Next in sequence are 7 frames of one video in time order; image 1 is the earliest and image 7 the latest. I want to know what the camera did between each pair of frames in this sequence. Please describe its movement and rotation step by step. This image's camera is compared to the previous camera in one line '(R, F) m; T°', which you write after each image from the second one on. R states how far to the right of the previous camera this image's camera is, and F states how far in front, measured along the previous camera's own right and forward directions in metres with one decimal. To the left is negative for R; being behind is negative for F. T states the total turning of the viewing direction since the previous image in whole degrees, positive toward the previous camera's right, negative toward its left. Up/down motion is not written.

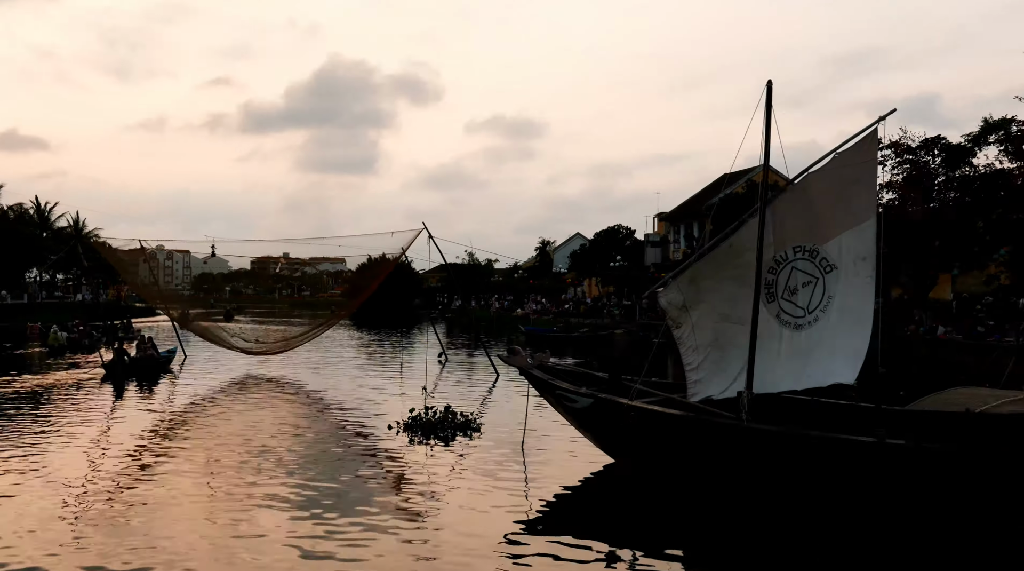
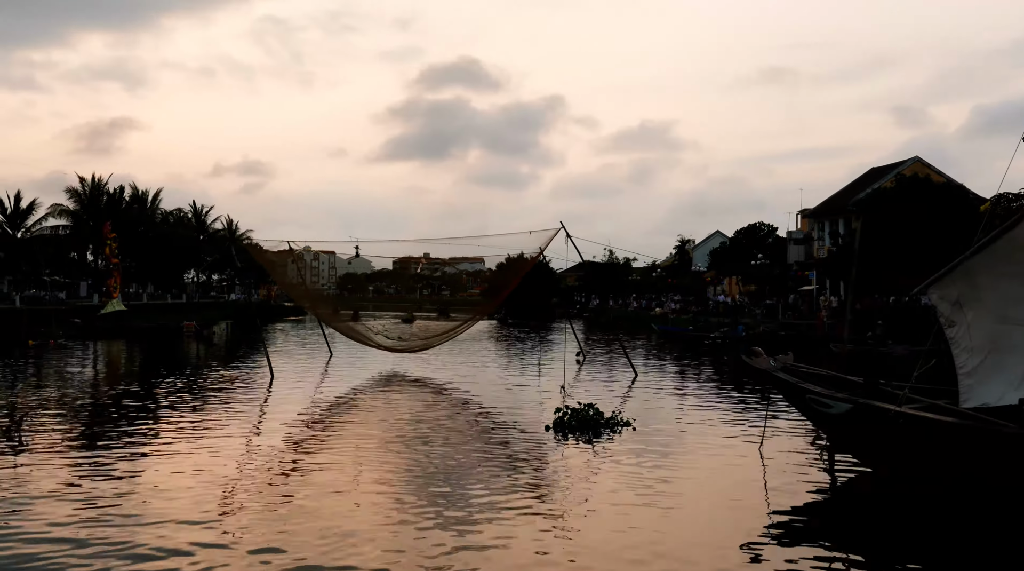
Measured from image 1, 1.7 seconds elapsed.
(-0.9, +2.7) m; -7°
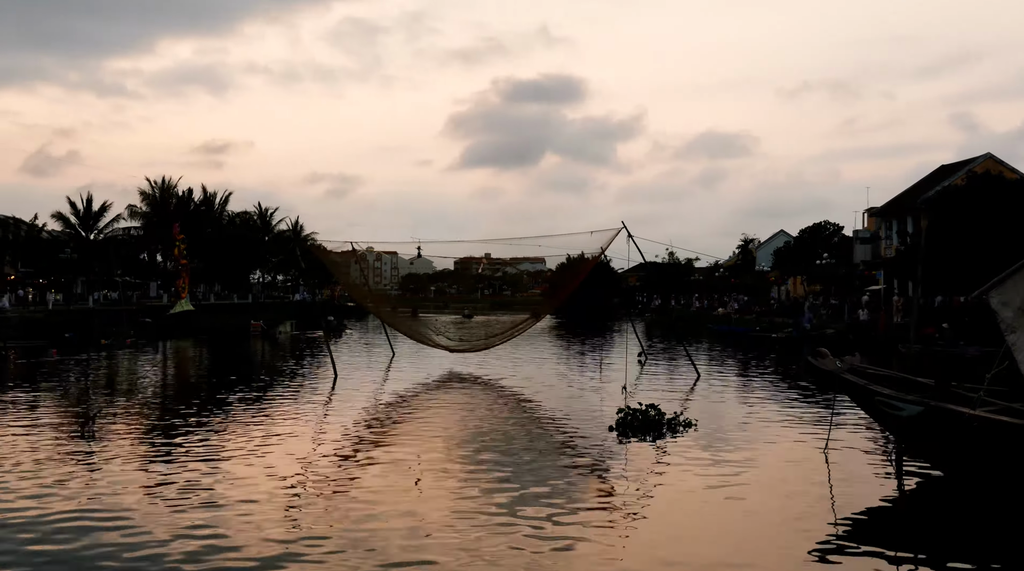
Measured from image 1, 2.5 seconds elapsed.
(0.0, +0.1) m; -3°
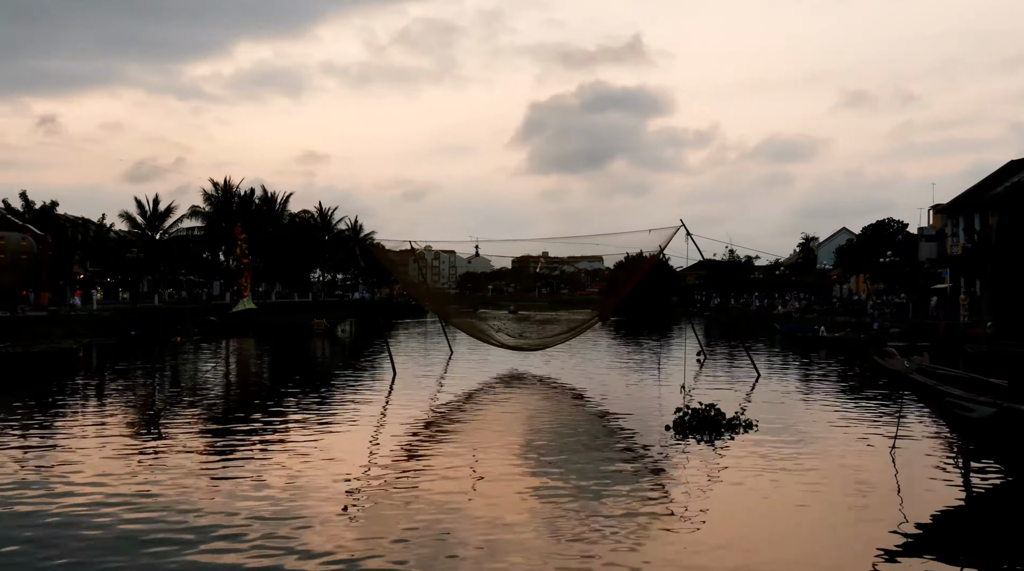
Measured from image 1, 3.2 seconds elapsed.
(0.0, +0.1) m; -3°
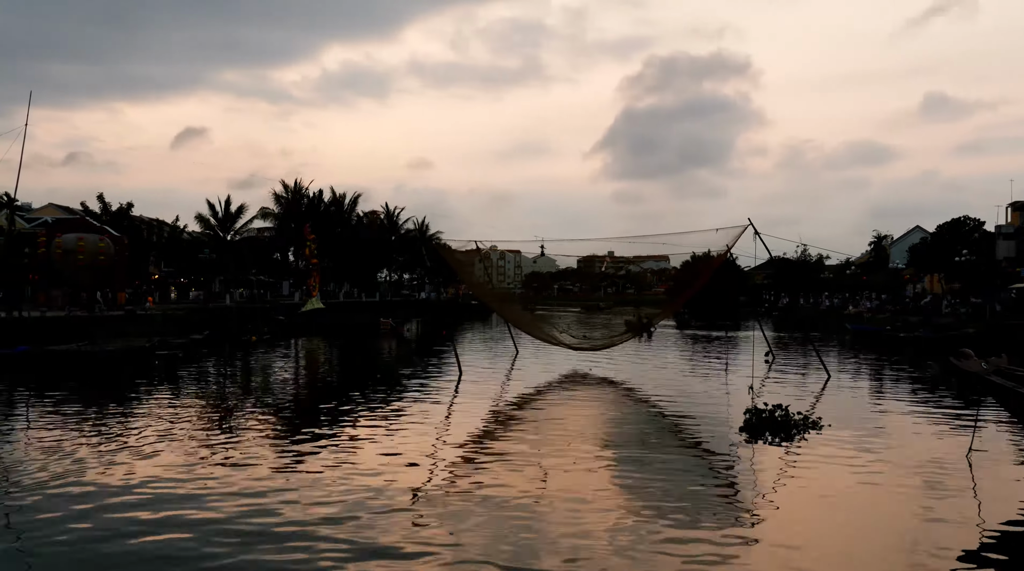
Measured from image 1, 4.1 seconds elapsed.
(0.0, 0.0) m; -4°
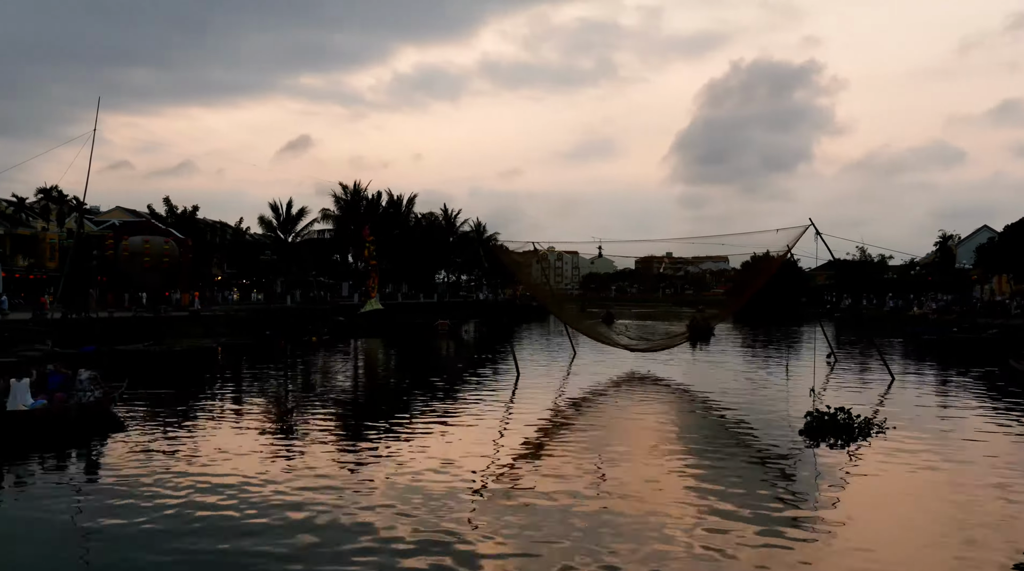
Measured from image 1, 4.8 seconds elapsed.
(0.0, -0.2) m; -3°
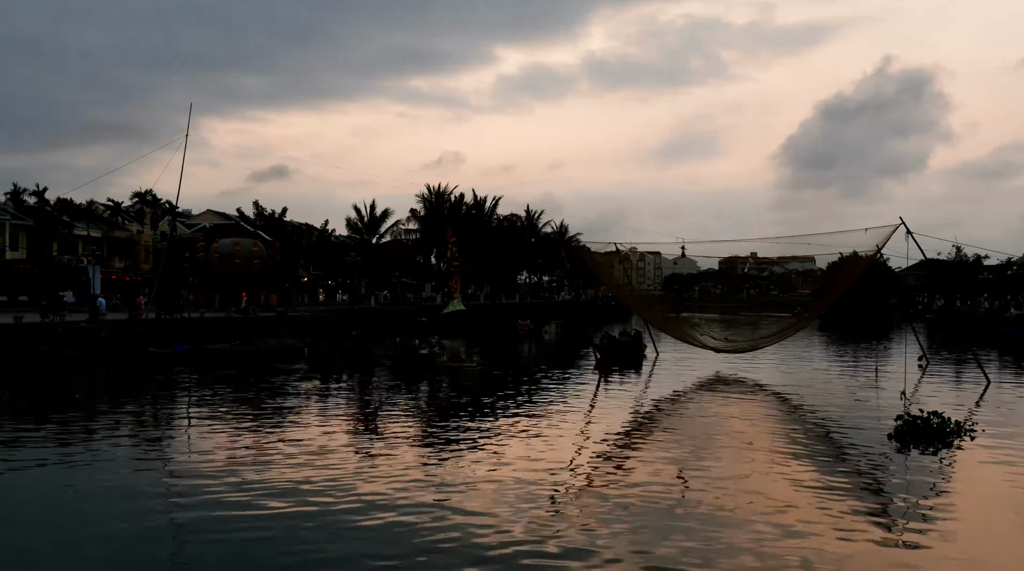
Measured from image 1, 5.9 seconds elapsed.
(+0.1, -0.2) m; -4°
